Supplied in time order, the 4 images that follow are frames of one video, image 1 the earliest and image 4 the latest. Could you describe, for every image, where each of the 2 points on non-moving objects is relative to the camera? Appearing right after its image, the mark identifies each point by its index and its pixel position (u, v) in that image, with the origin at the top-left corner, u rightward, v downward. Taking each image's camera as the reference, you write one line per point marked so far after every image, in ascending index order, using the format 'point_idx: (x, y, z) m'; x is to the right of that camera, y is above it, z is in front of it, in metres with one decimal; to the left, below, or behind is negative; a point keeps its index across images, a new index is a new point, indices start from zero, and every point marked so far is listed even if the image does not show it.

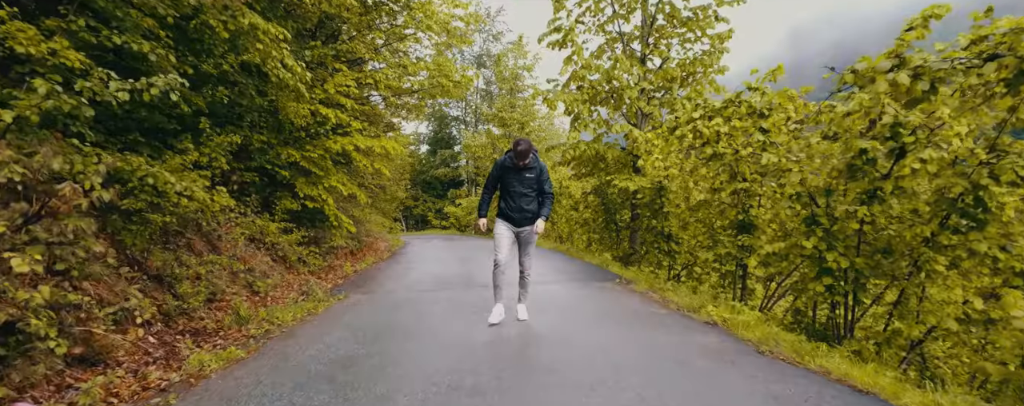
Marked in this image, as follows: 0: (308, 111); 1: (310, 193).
0: (-3.5, +1.6, +7.1) m
1: (-3.9, +0.2, +8.0) m
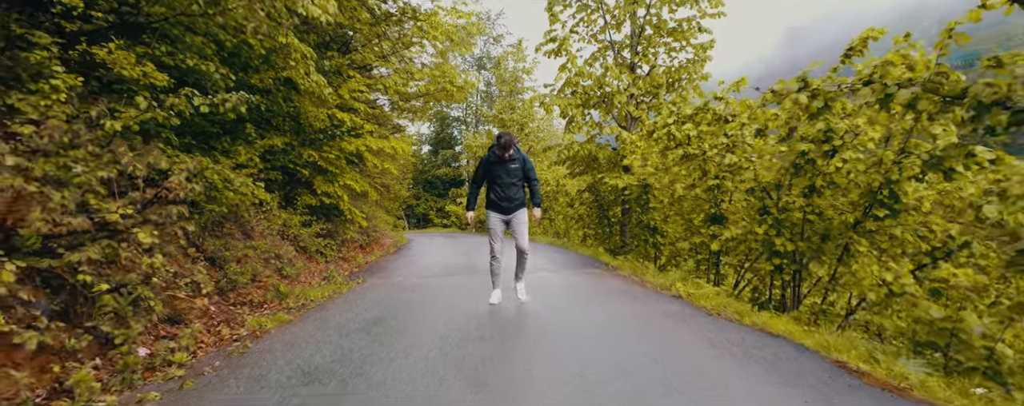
0: (-3.5, +1.7, +7.9) m
1: (-3.9, +0.3, +8.9) m
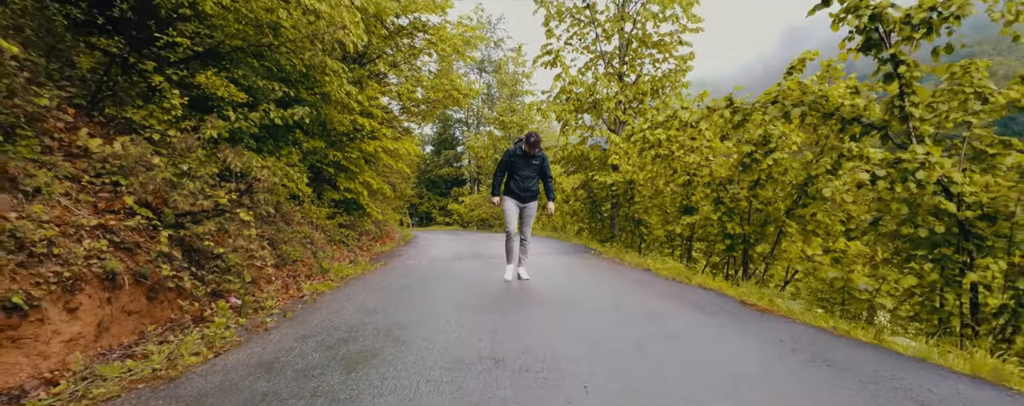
0: (-3.5, +1.8, +9.2) m
1: (-3.9, +0.4, +10.1) m
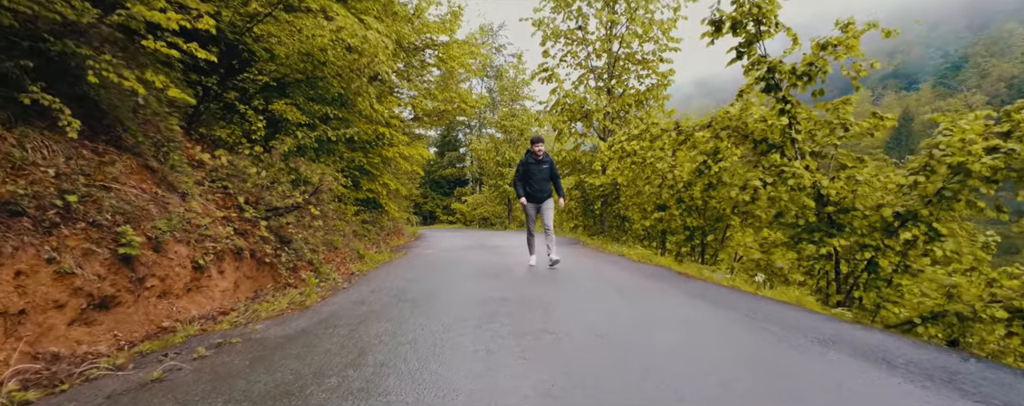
0: (-3.5, +1.8, +10.7) m
1: (-3.9, +0.4, +11.6) m
